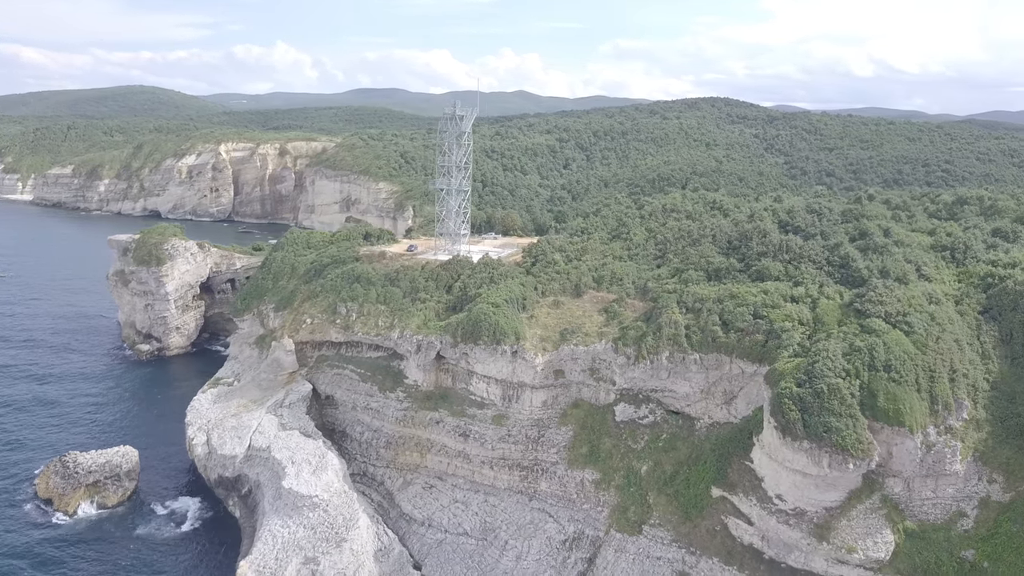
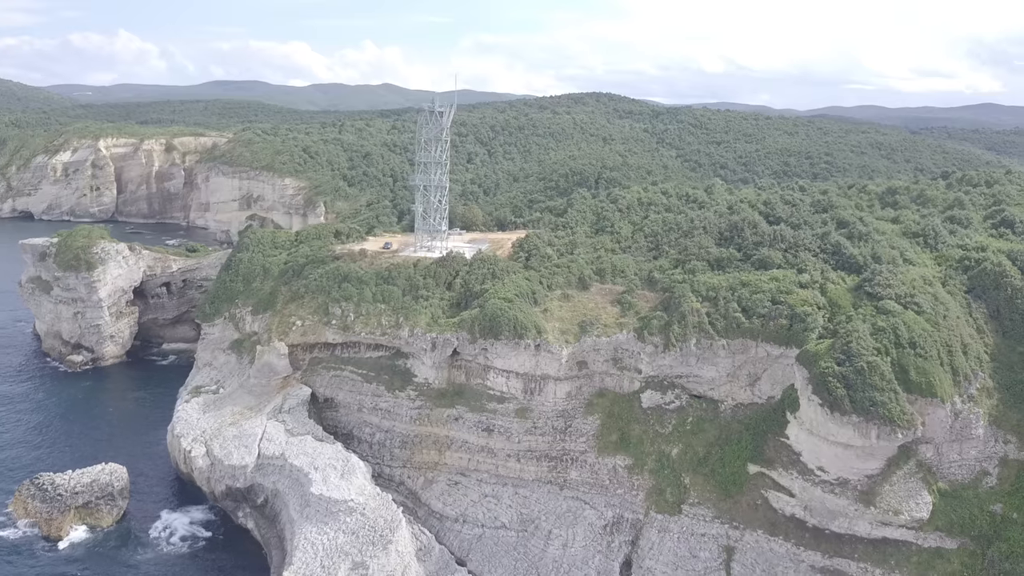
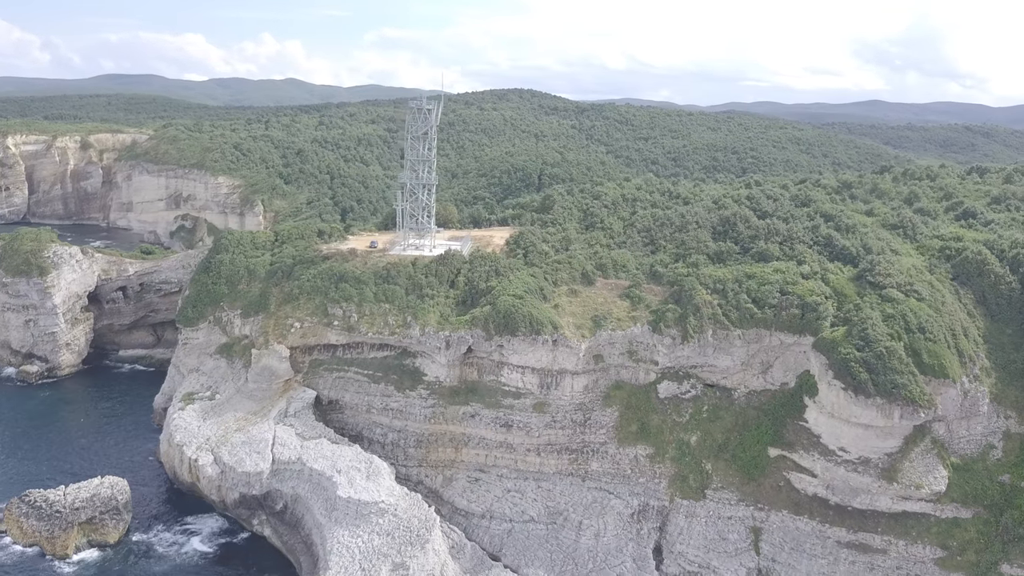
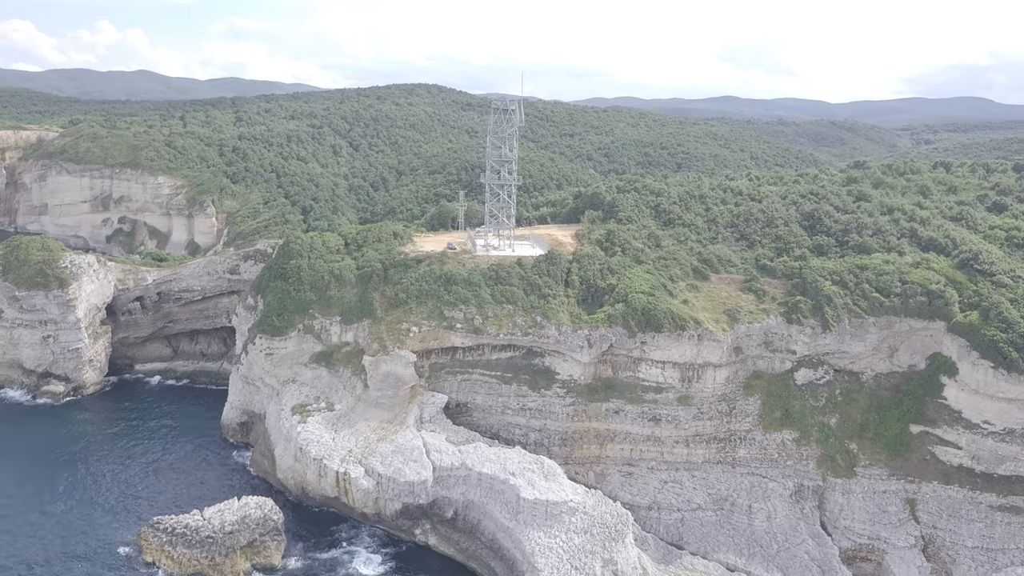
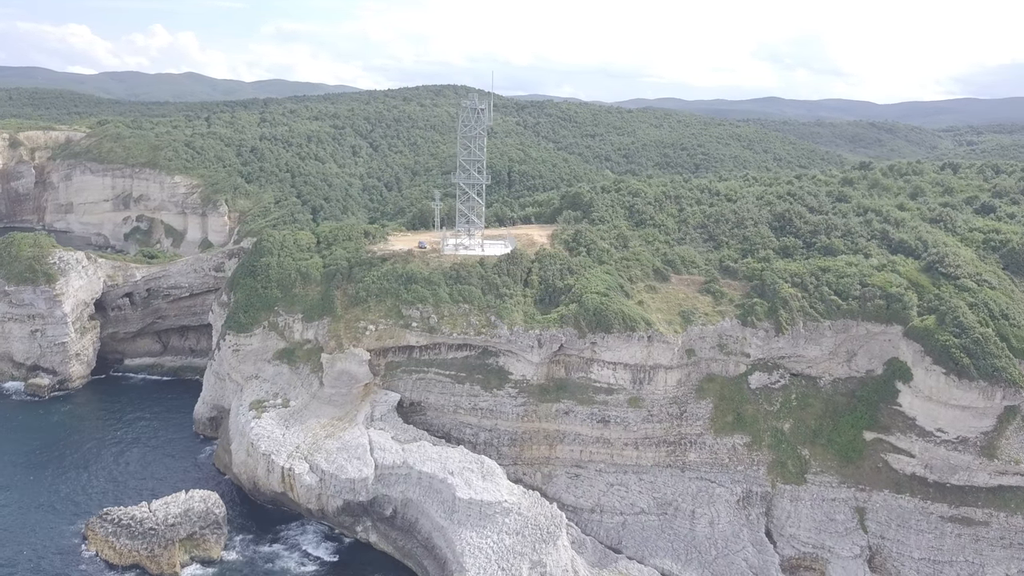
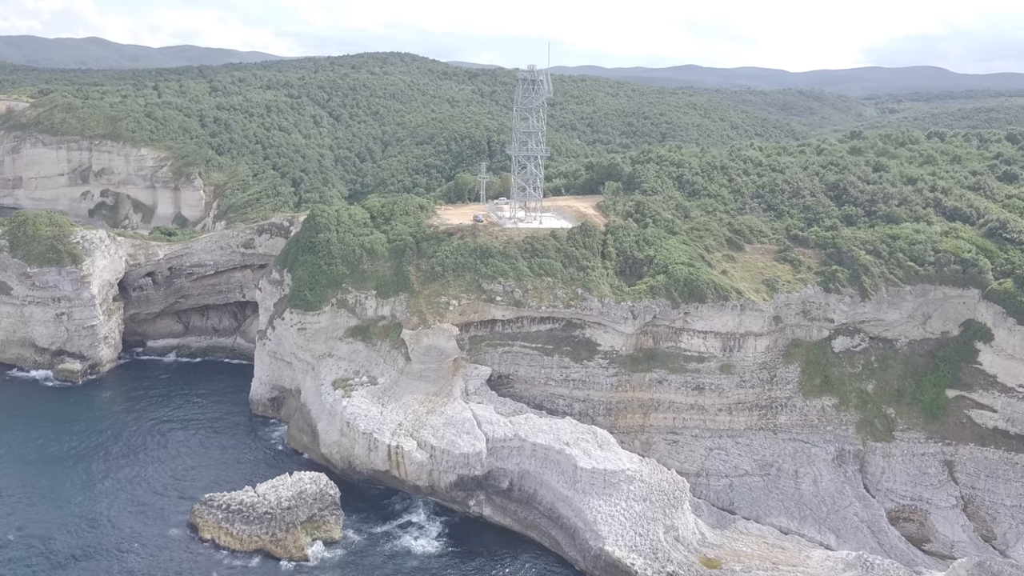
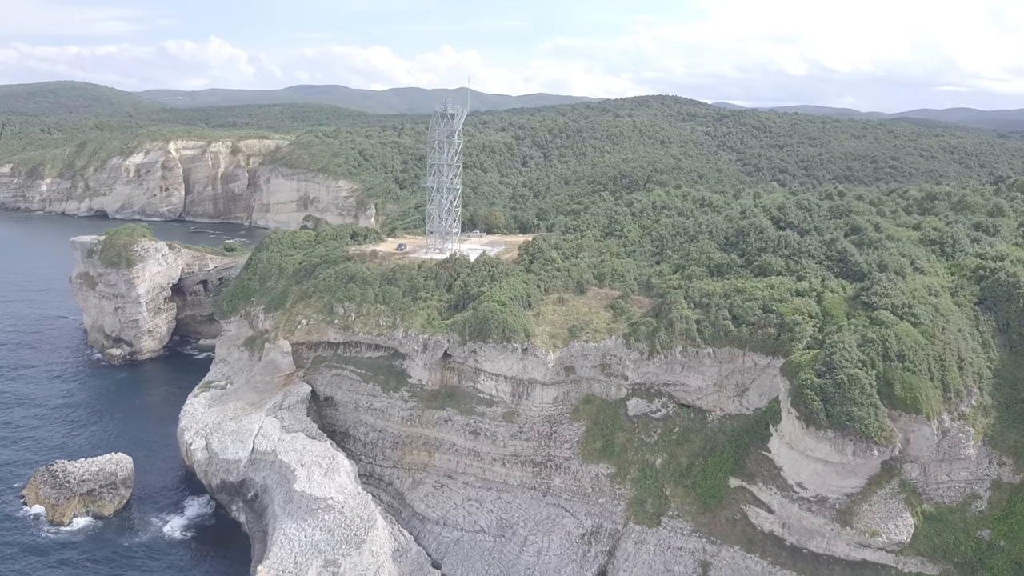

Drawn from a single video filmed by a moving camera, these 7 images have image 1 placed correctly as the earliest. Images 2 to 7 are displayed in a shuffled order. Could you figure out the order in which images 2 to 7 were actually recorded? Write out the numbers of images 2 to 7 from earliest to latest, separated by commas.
7, 2, 3, 5, 4, 6
